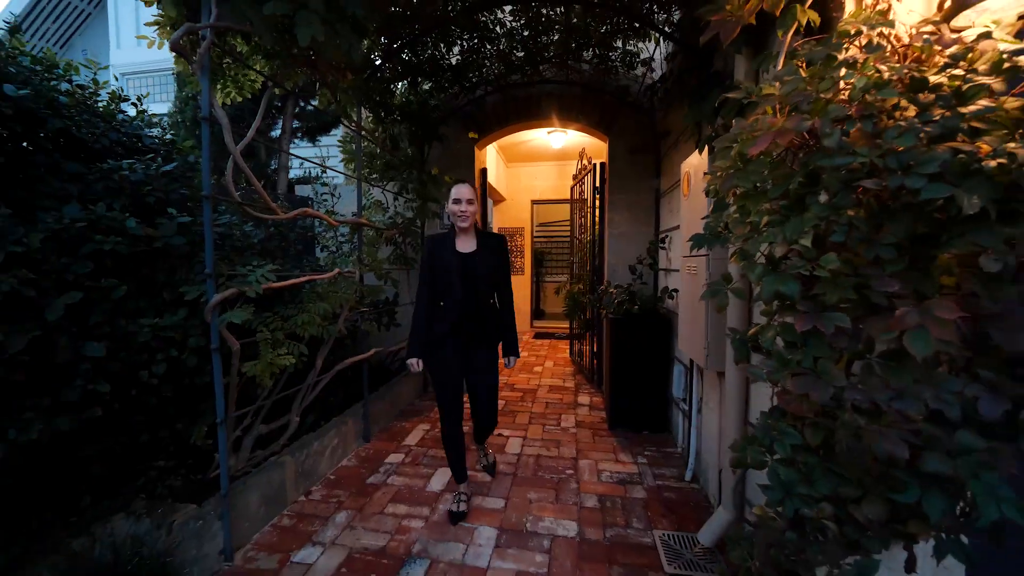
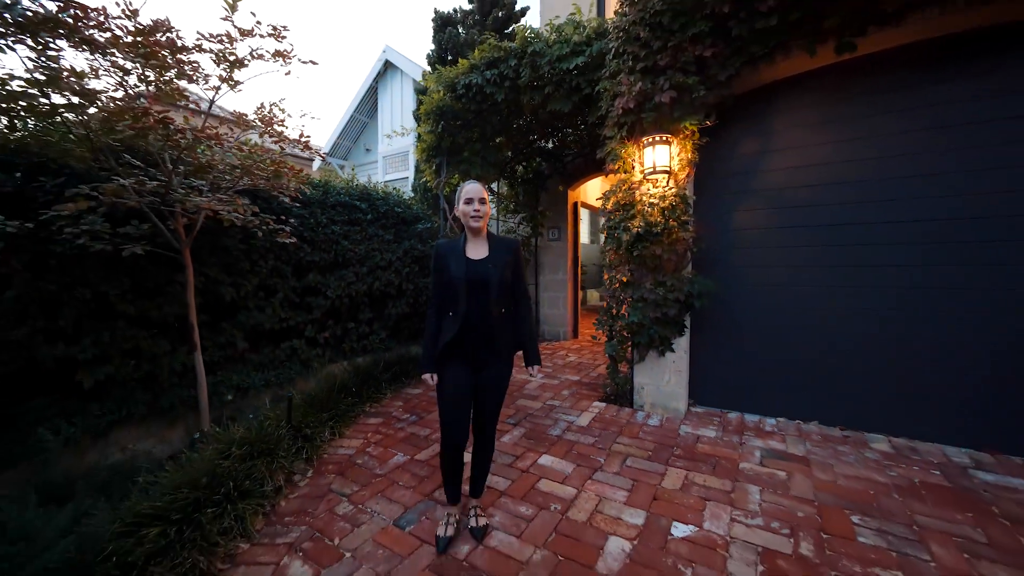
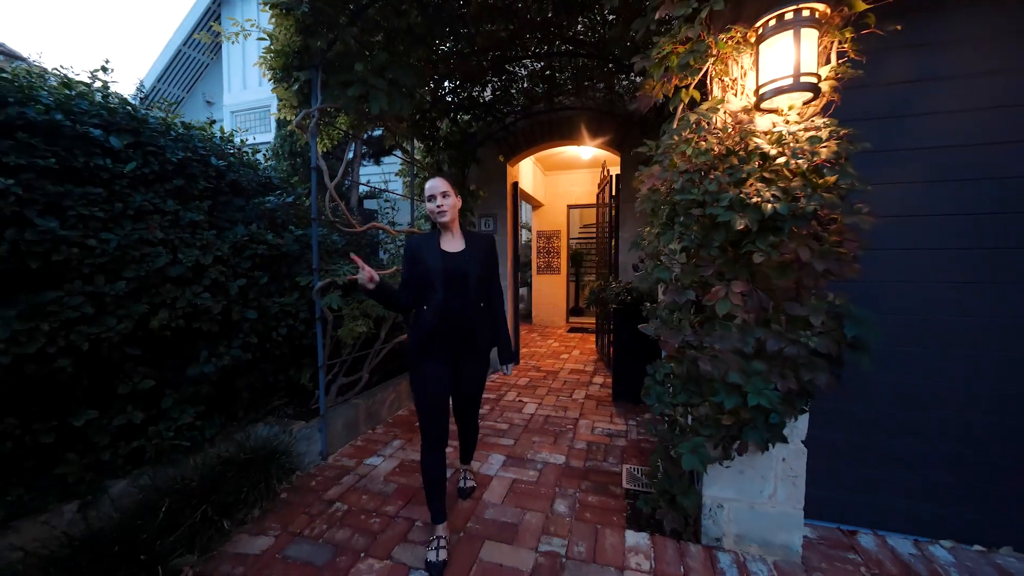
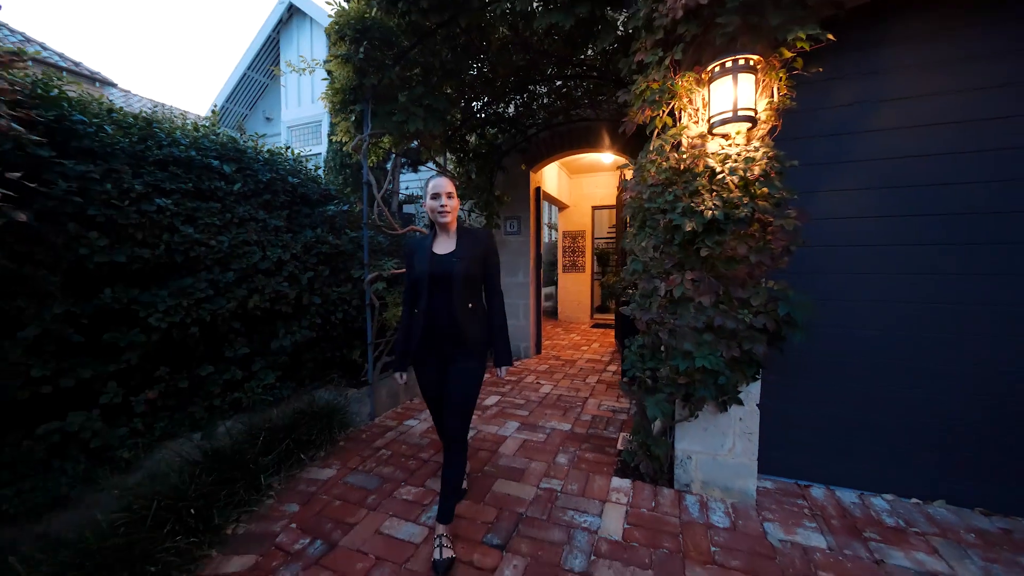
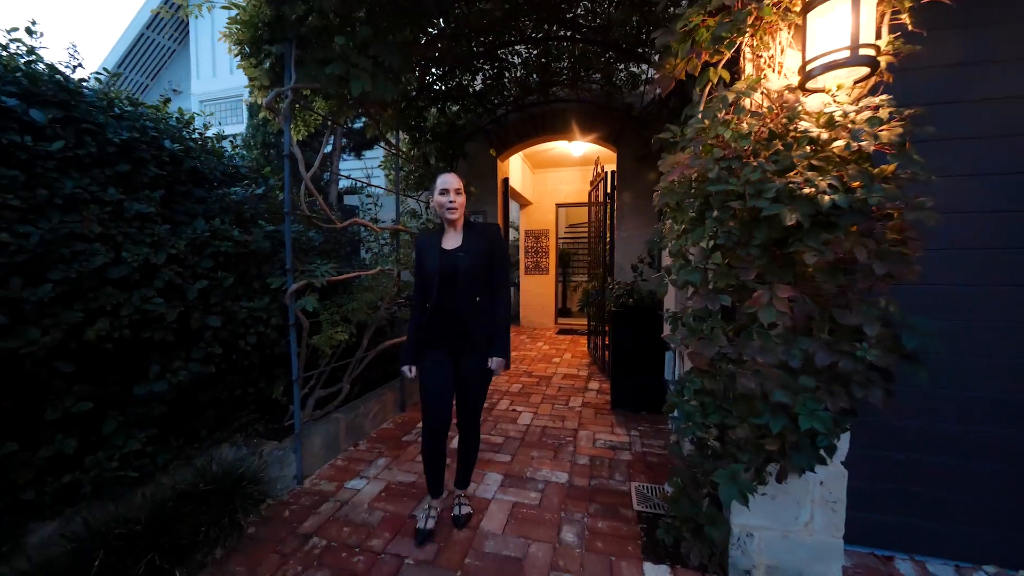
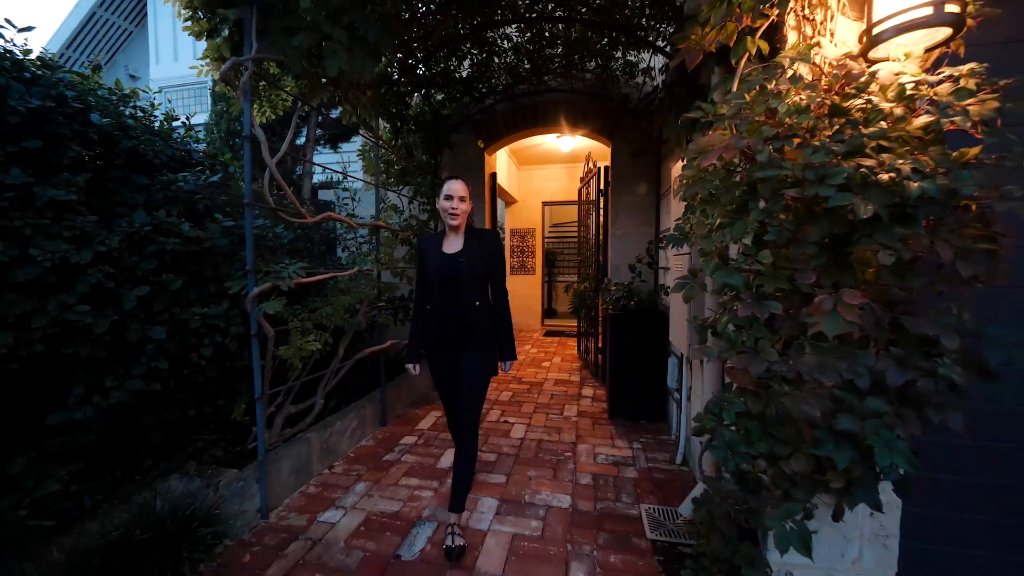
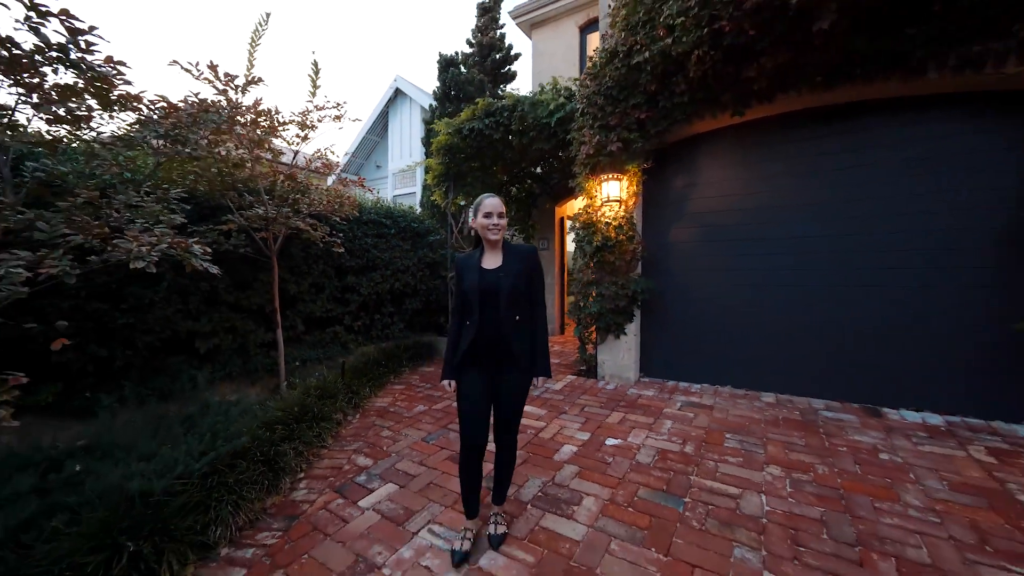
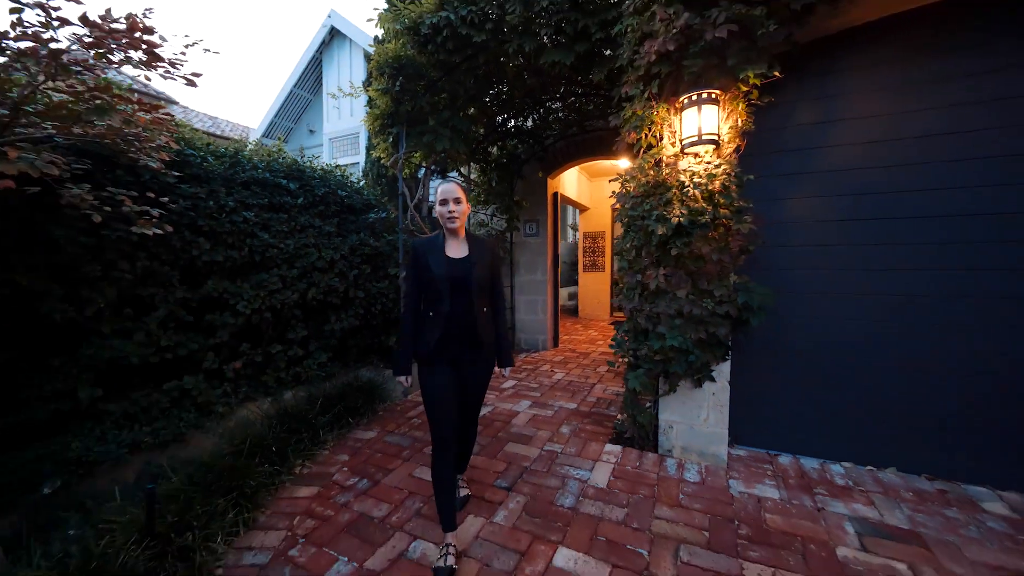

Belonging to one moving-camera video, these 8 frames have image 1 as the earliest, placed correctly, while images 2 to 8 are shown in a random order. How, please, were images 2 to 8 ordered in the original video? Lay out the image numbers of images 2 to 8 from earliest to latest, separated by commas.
6, 5, 3, 4, 8, 2, 7
